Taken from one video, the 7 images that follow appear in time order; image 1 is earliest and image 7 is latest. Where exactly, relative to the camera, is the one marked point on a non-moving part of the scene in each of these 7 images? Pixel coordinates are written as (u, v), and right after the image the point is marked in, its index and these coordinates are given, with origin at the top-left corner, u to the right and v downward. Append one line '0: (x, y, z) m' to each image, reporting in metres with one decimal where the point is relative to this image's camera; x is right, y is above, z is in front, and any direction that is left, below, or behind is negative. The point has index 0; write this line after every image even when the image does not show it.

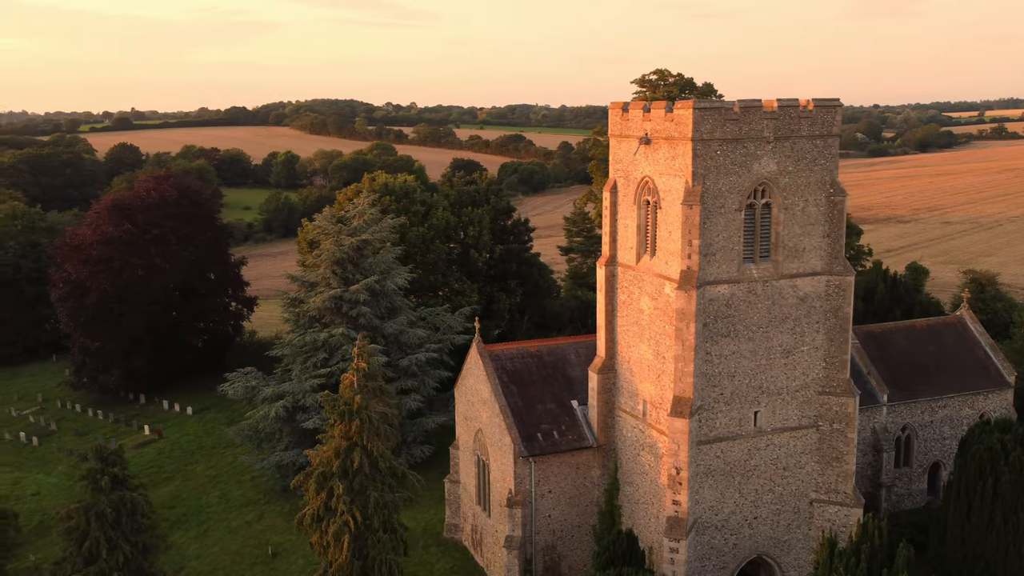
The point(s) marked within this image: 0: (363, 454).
0: (-2.5, -2.8, +16.5) m
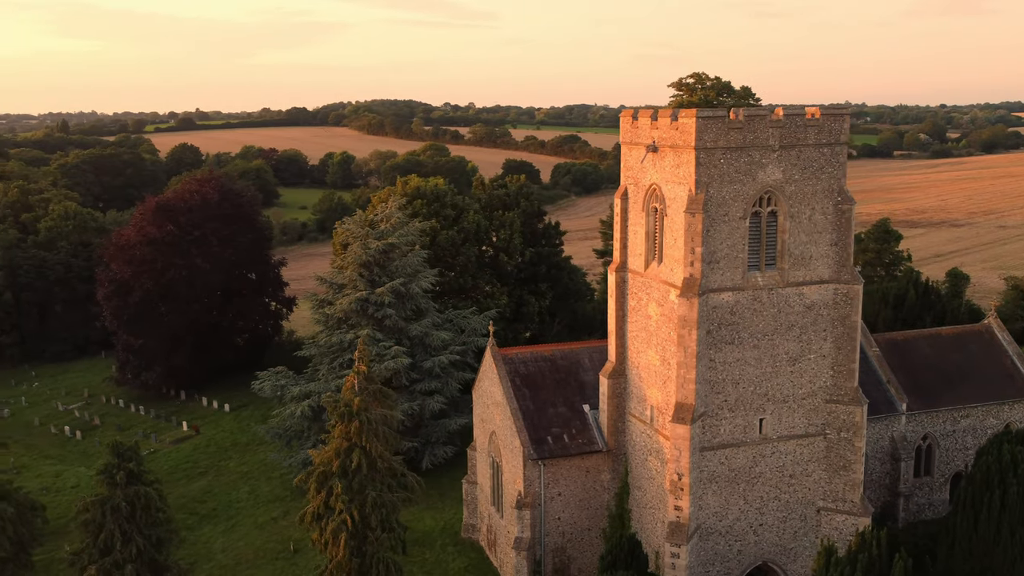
0: (-2.6, -2.9, +17.0) m
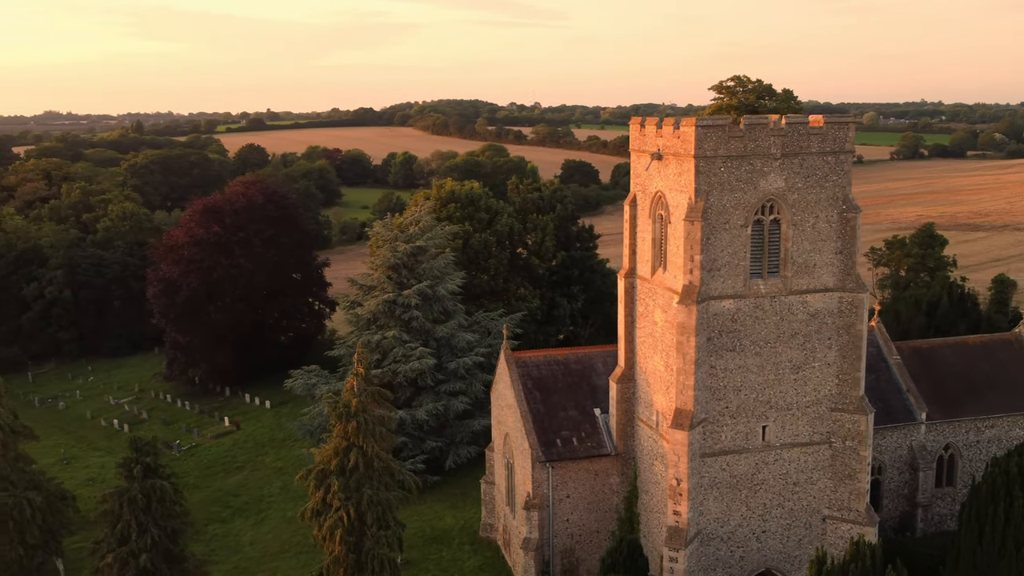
0: (-2.7, -3.0, +17.6) m
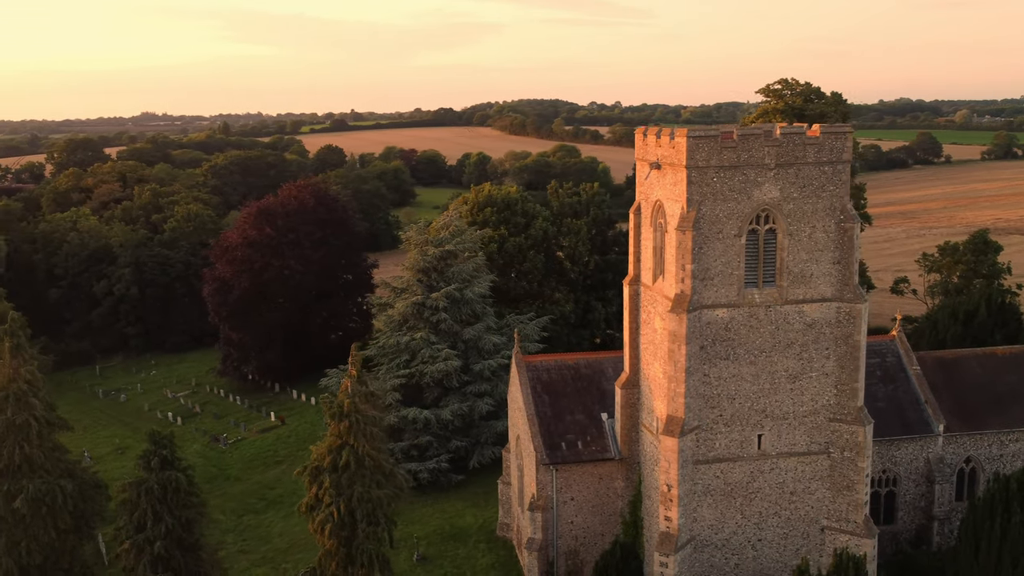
0: (-3.0, -3.1, +18.3) m
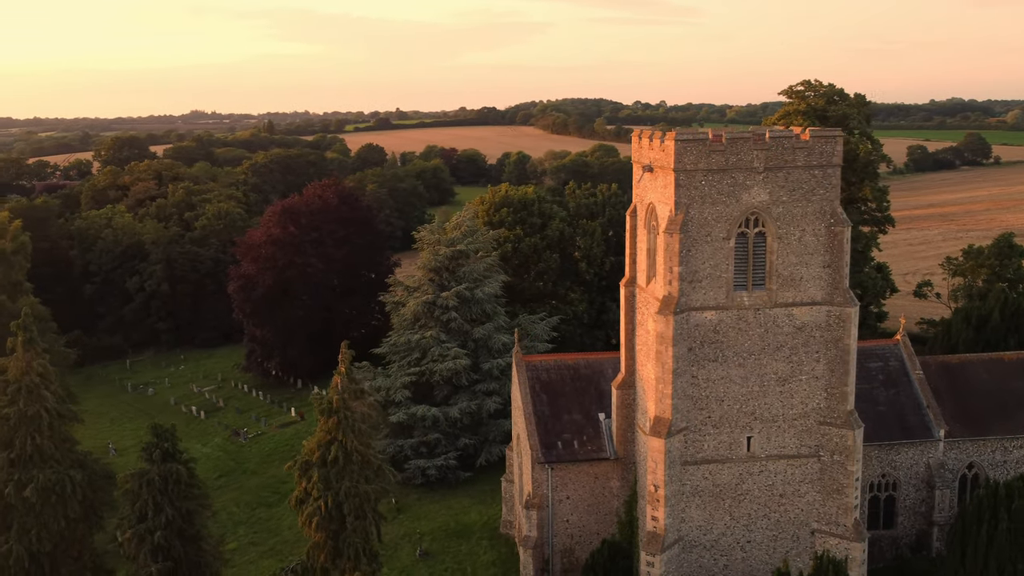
0: (-3.3, -3.1, +18.8) m
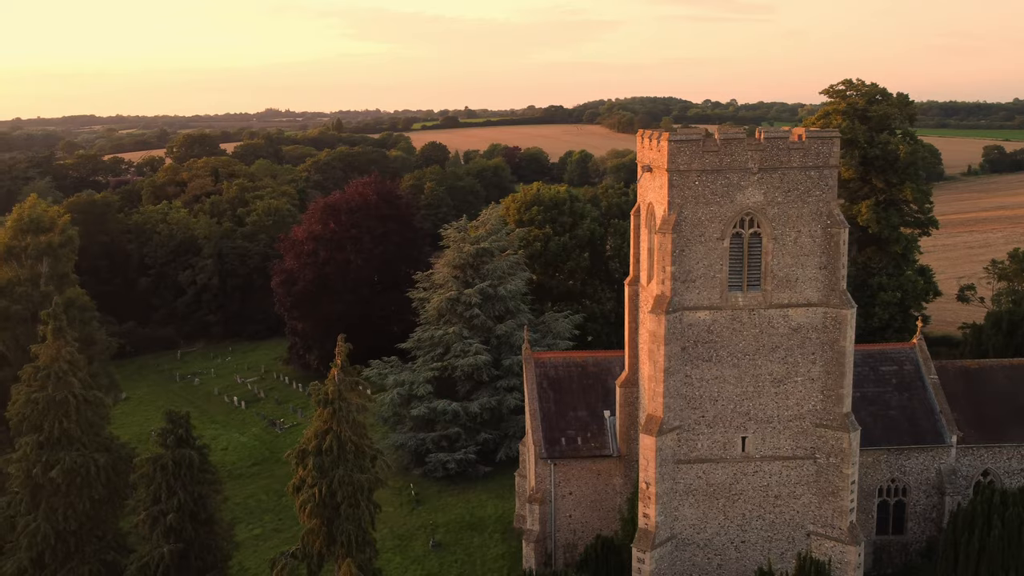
0: (-3.5, -3.0, +19.4) m
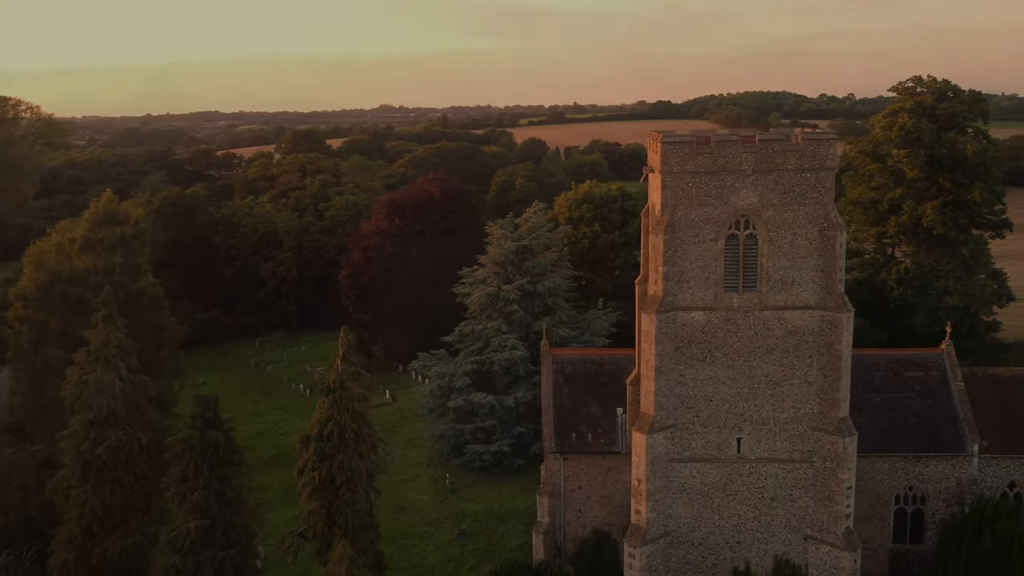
0: (-3.7, -2.8, +20.4) m
